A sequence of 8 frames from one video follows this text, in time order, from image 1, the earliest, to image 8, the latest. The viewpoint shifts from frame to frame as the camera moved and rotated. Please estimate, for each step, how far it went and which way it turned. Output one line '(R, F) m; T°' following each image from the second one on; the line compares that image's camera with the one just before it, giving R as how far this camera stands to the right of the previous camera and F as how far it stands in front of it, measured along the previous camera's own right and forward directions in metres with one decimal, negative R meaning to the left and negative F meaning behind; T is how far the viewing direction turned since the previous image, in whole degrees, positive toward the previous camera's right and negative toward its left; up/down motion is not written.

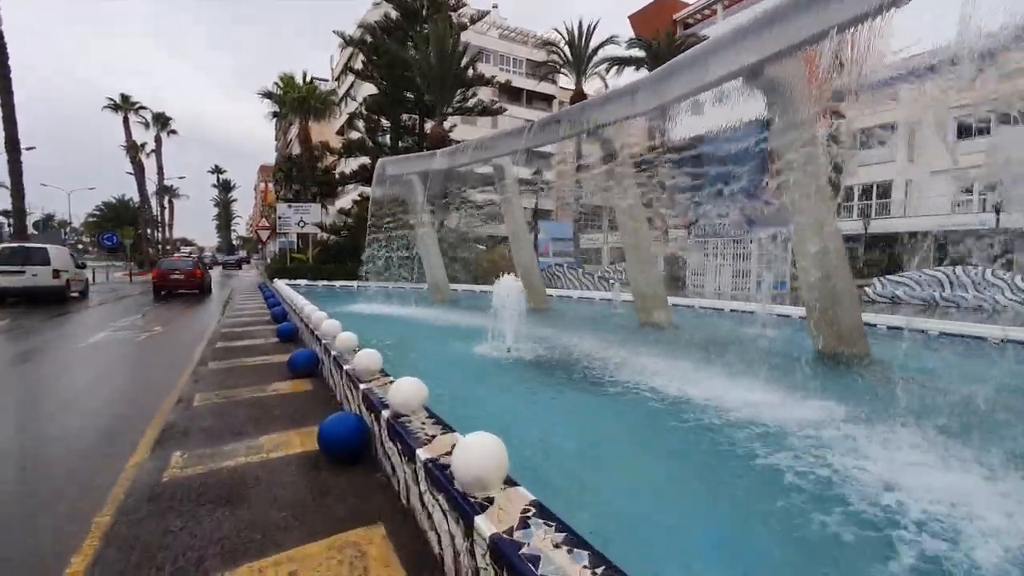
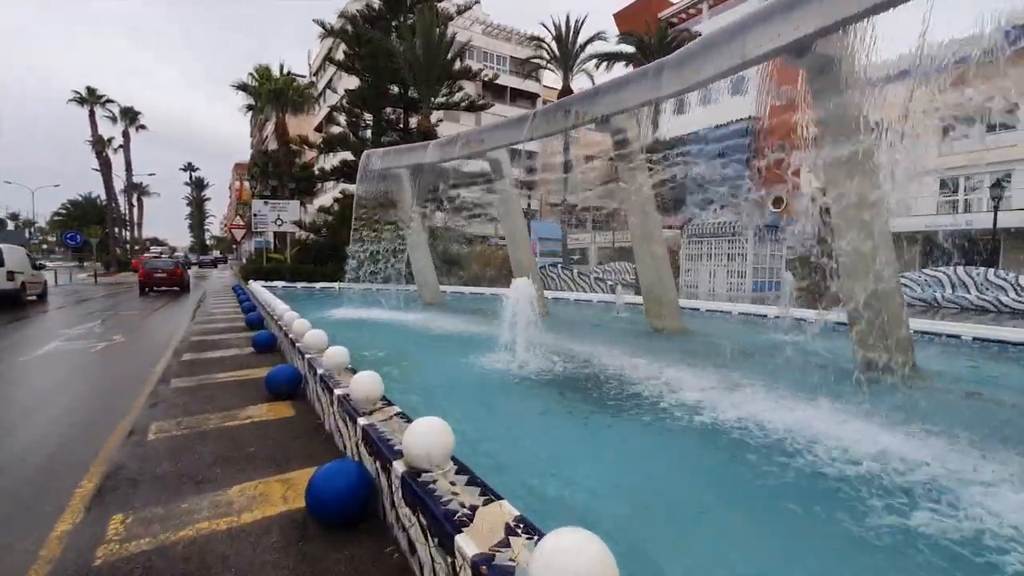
(-0.4, +0.9) m; +2°
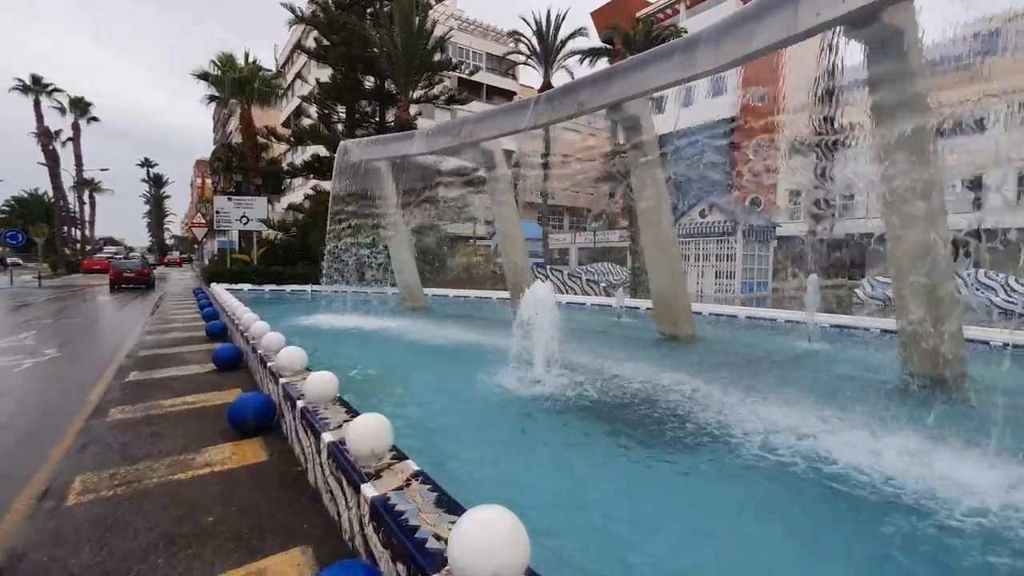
(-0.5, +1.0) m; +3°
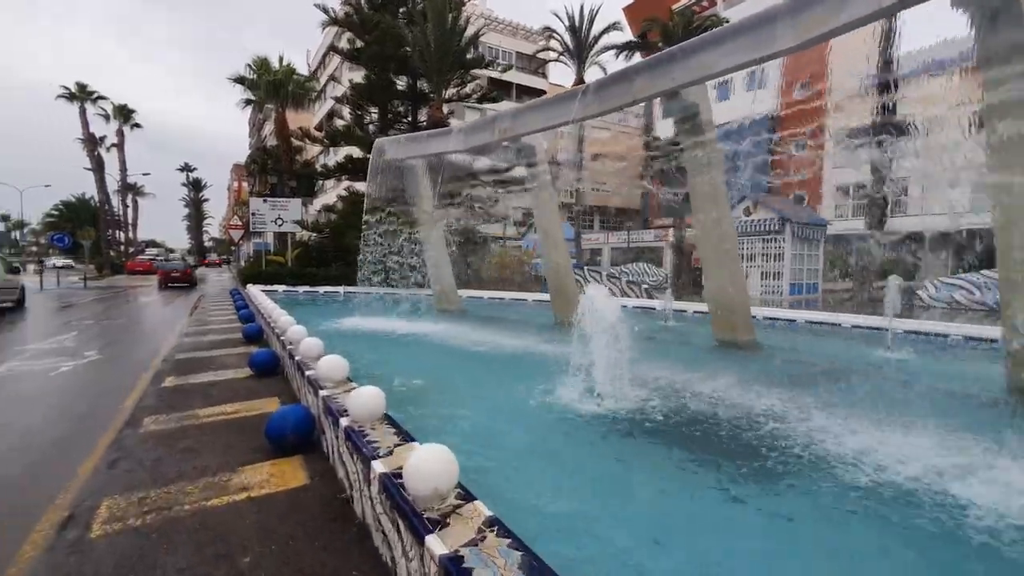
(-0.3, +0.5) m; -3°
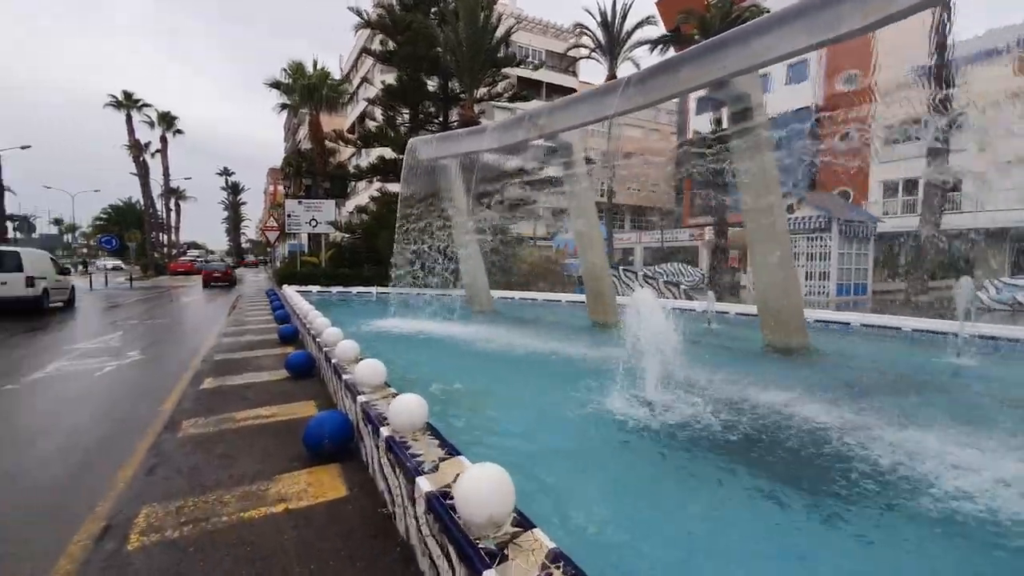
(-0.1, +0.2) m; -3°
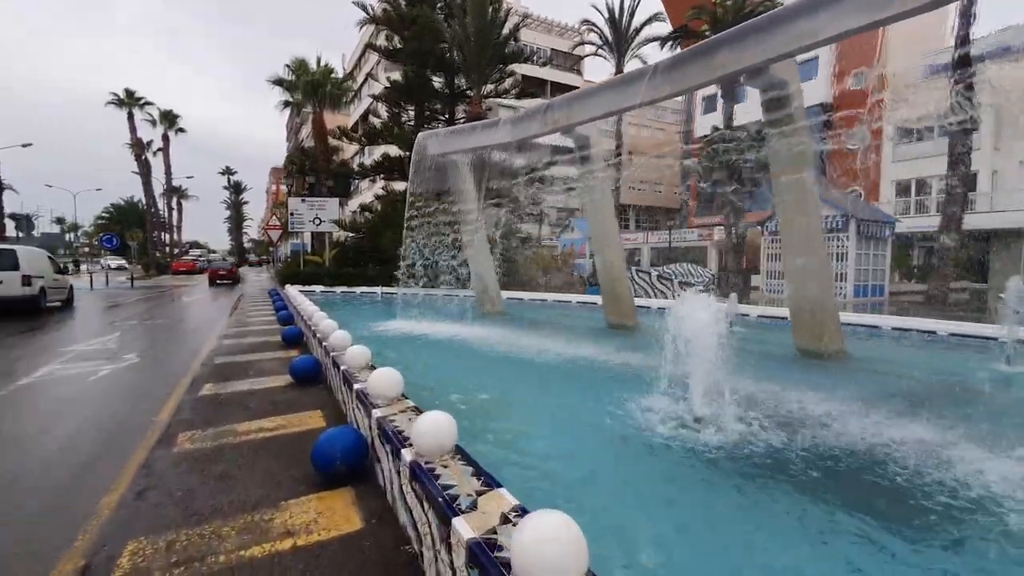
(-0.2, +0.4) m; 0°
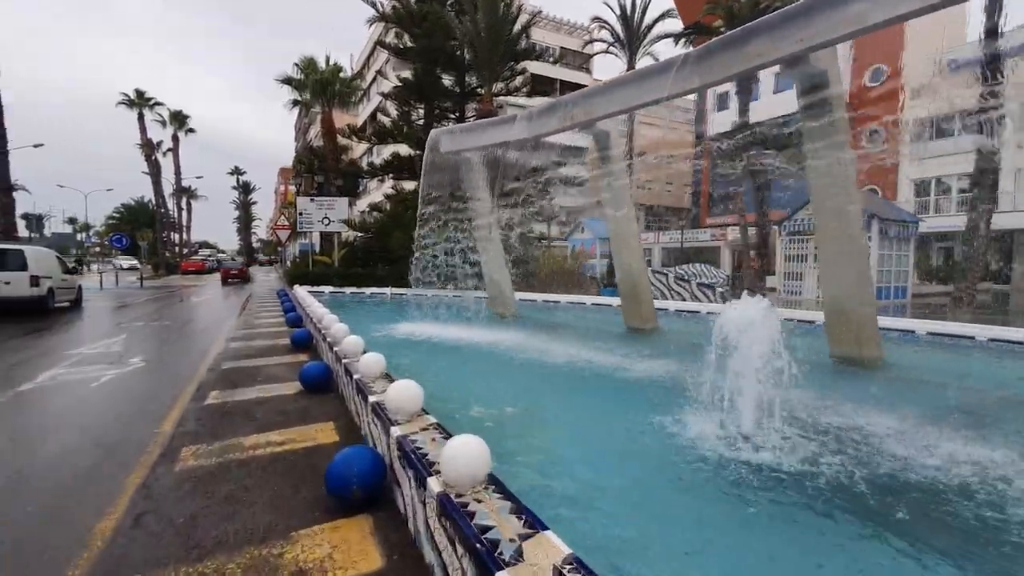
(-0.2, +0.3) m; -1°
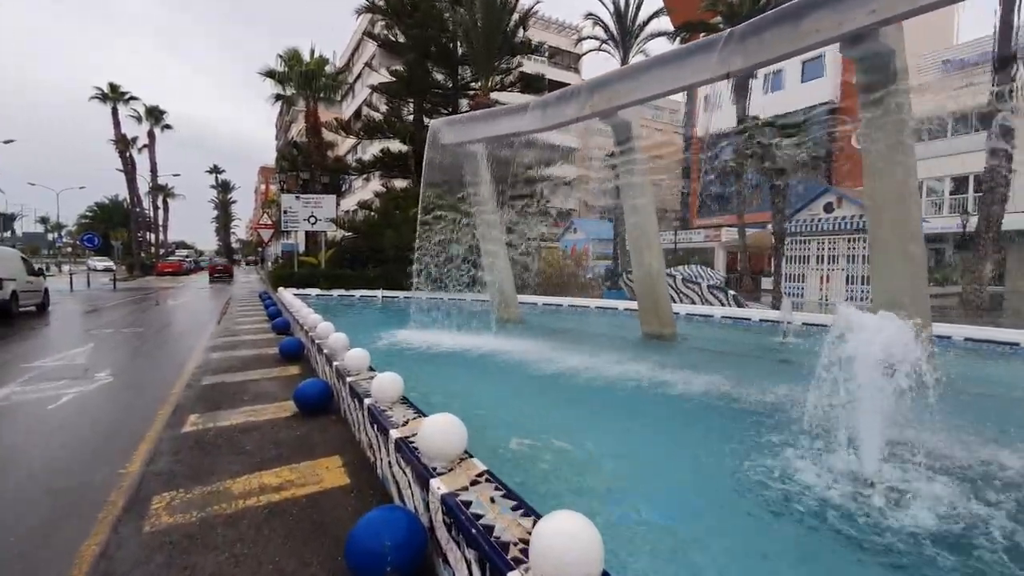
(-0.5, +0.8) m; +2°
